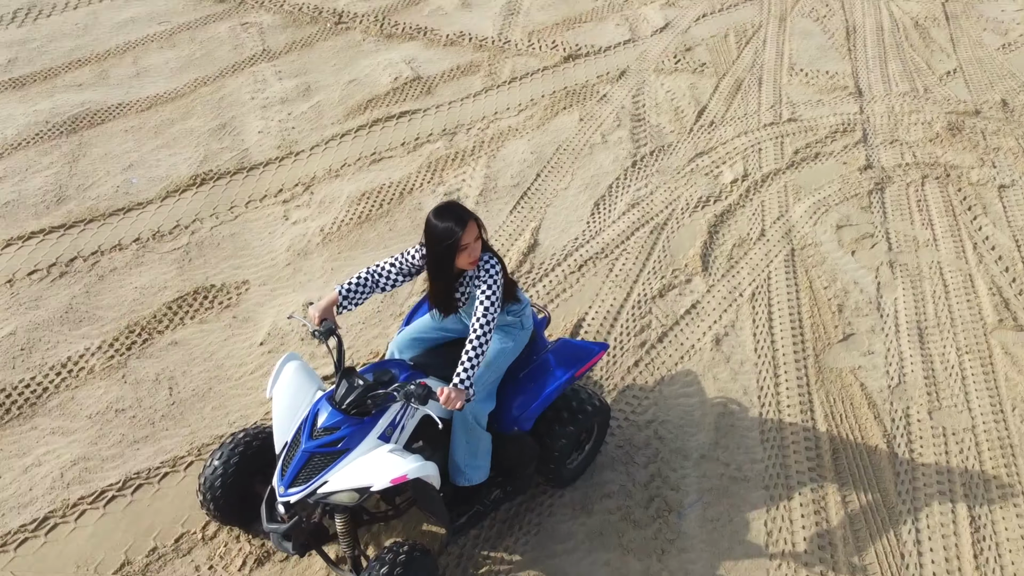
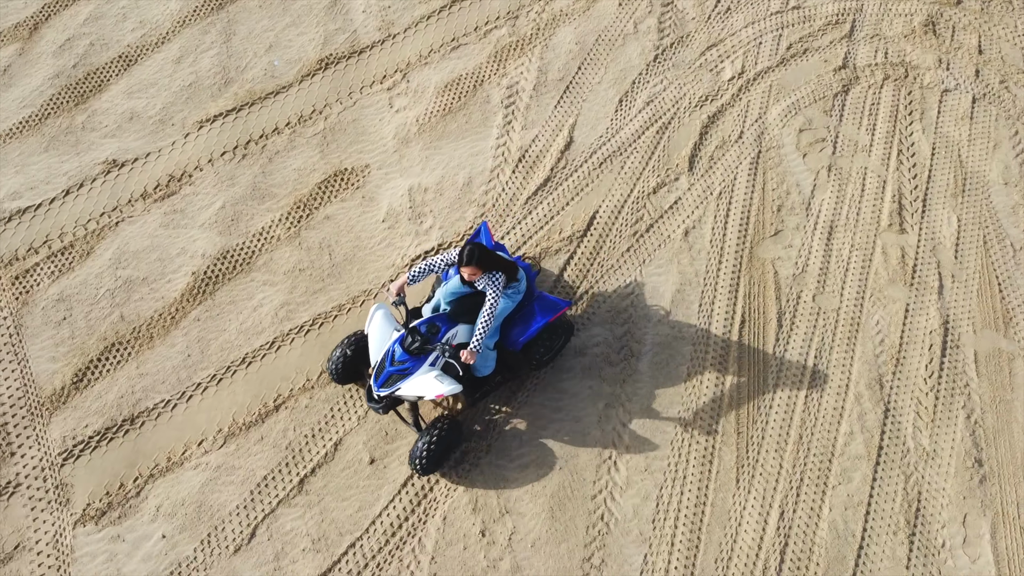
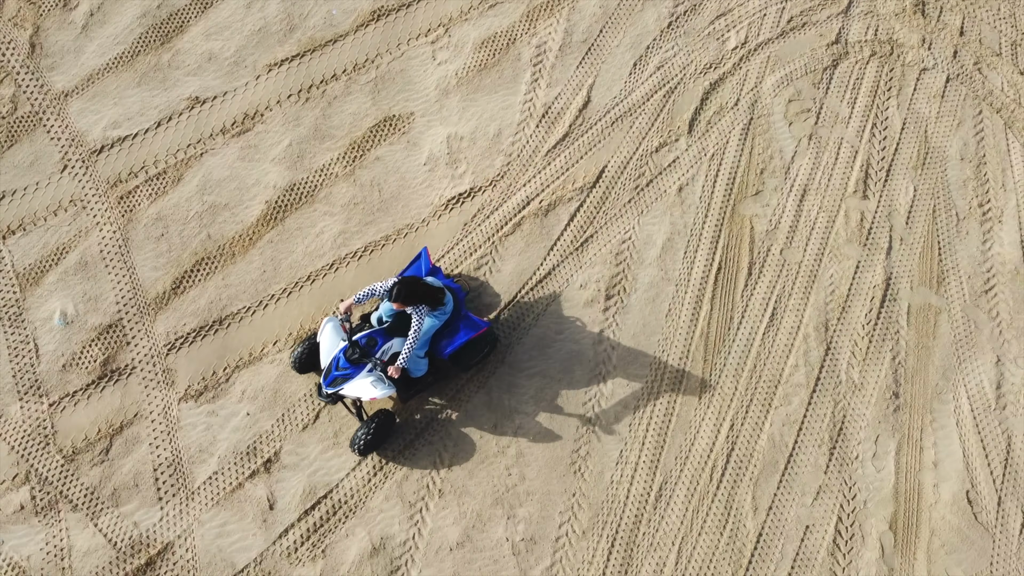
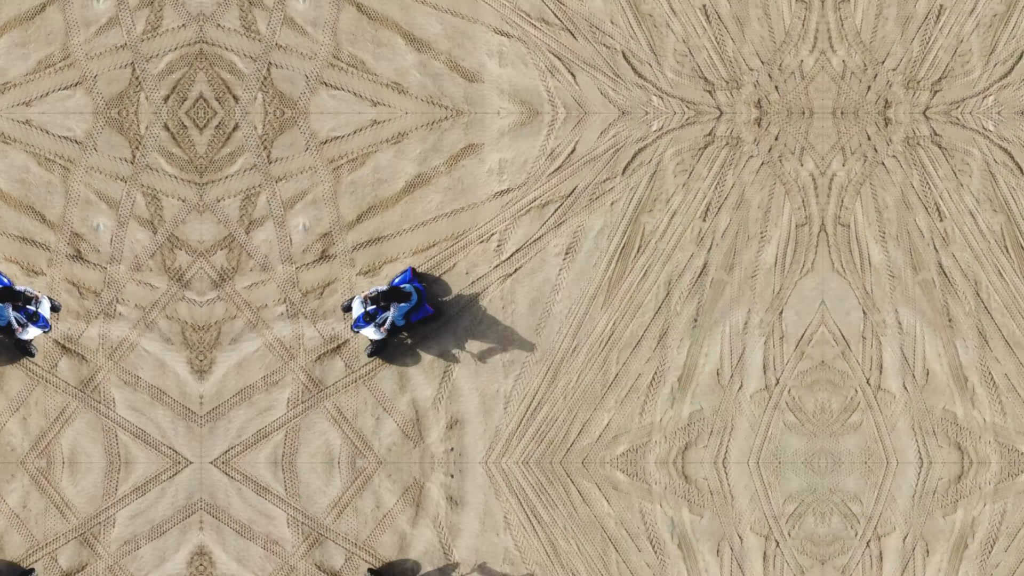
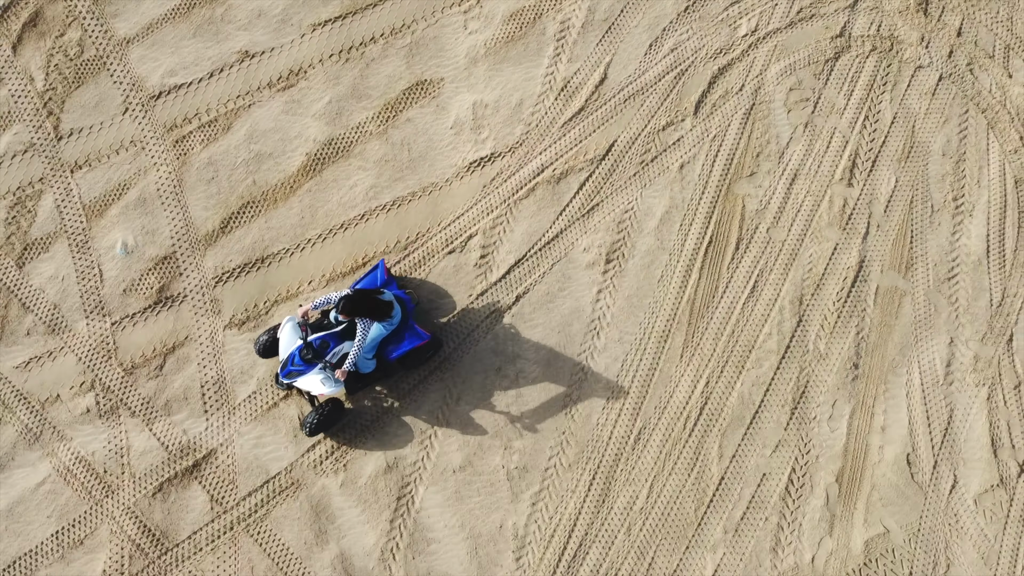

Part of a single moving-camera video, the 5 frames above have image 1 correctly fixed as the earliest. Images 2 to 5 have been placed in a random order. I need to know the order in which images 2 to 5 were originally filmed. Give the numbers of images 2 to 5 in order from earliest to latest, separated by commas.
2, 3, 5, 4
